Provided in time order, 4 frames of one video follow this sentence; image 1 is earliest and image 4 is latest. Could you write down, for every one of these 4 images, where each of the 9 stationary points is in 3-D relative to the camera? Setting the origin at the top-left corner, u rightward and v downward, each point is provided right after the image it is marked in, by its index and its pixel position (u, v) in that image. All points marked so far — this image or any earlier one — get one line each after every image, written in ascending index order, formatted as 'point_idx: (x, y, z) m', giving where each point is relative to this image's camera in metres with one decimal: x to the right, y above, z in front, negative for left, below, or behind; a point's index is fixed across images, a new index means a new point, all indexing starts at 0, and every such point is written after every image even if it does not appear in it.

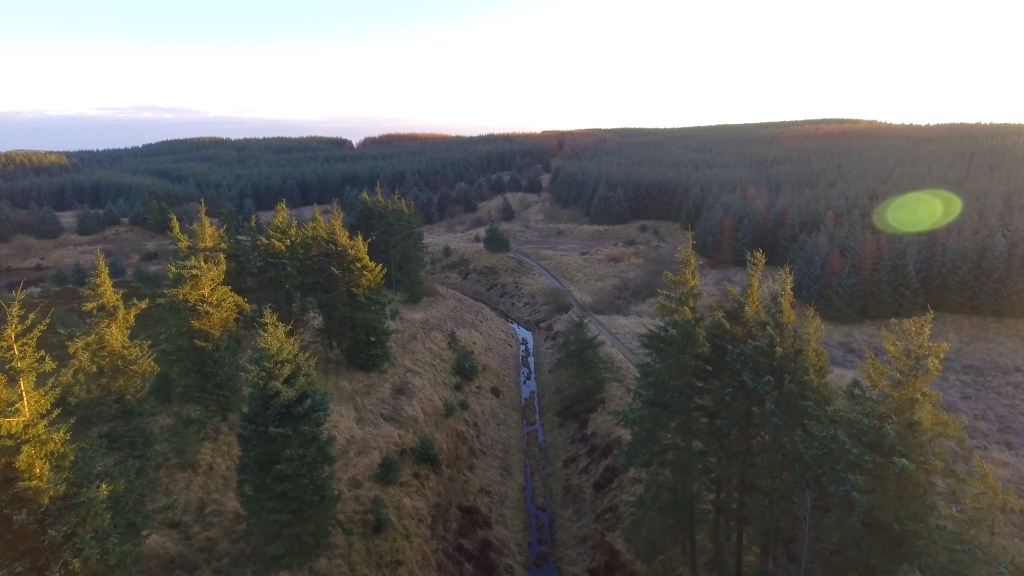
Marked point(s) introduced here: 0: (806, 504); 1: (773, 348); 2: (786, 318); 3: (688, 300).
0: (+6.9, -5.1, +15.0) m
1: (+6.8, -1.5, +16.7) m
2: (+7.2, -0.8, +16.8) m
3: (+4.9, -0.3, +17.8) m
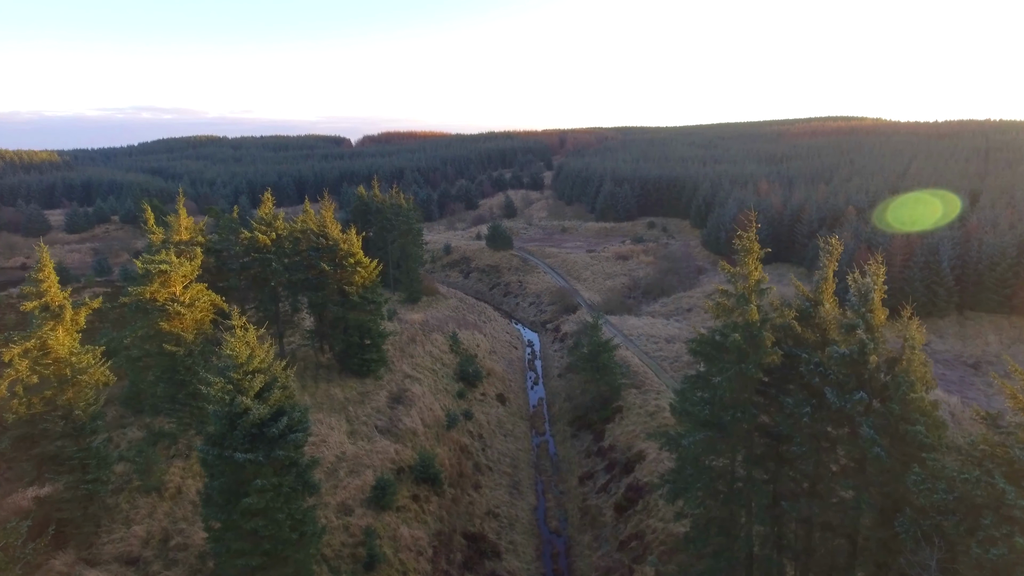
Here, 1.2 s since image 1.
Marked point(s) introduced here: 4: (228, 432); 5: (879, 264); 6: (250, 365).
0: (+7.4, -5.0, +11.5) m
1: (+7.3, -1.4, +13.2) m
2: (+7.6, -0.7, +13.3) m
3: (+5.4, -0.2, +14.4) m
4: (-7.5, -3.8, +16.8) m
5: (+8.1, +0.5, +14.2) m
6: (-6.9, -2.0, +16.9) m
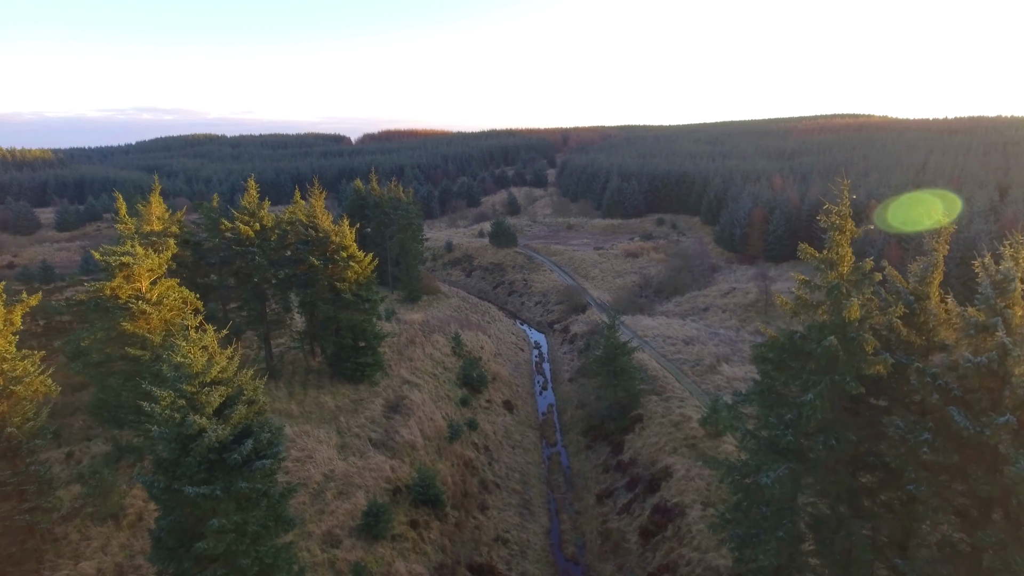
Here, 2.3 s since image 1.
0: (+7.8, -4.8, +8.3) m
1: (+7.7, -1.2, +10.0) m
2: (+8.0, -0.5, +10.1) m
3: (+5.8, 0.0, +11.1) m
4: (-7.0, -3.6, +13.5) m
5: (+8.6, +0.7, +11.0) m
6: (-6.5, -1.9, +13.6) m
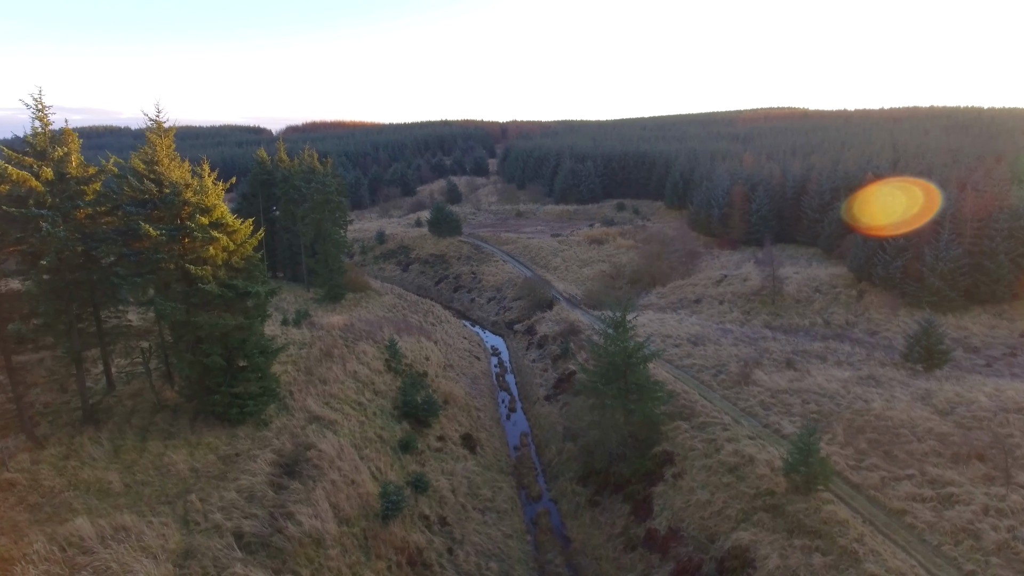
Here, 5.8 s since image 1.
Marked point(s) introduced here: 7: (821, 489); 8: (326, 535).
0: (+9.0, -3.9, -1.9) m
1: (+8.7, -0.4, -0.2) m
2: (+9.0, +0.4, 0.0) m
3: (+6.6, +0.8, +0.8) m
4: (-6.3, -3.1, +1.9) m
5: (+9.4, +1.6, +0.9) m
6: (-5.8, -1.4, +2.1) m
7: (+8.5, -5.5, +17.5) m
8: (-4.7, -6.2, +16.1) m
